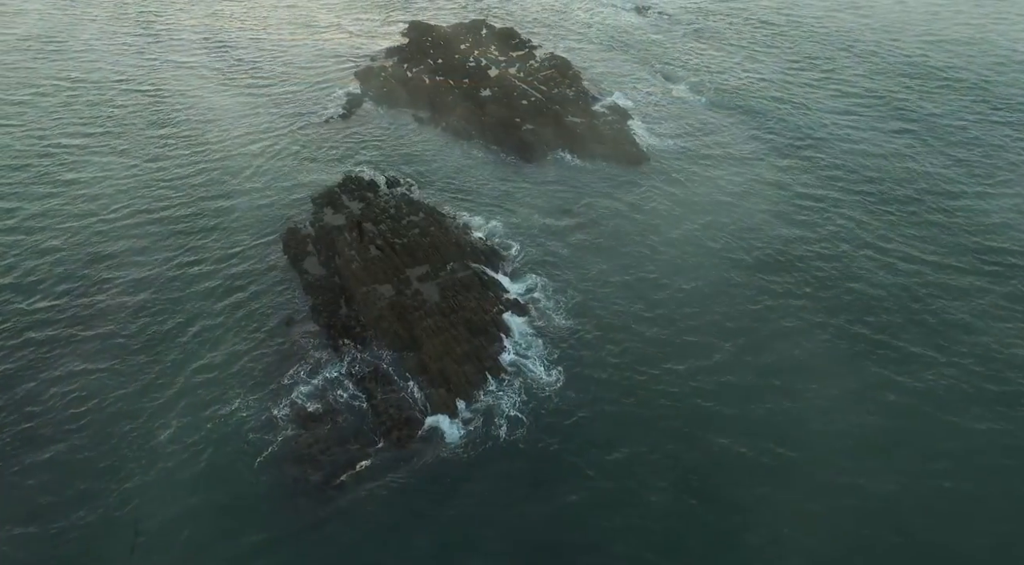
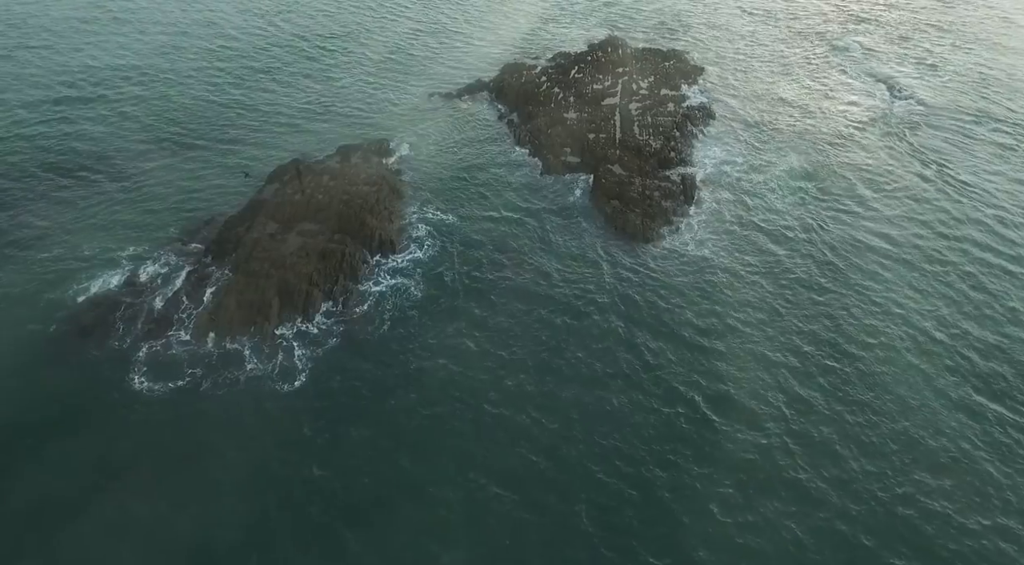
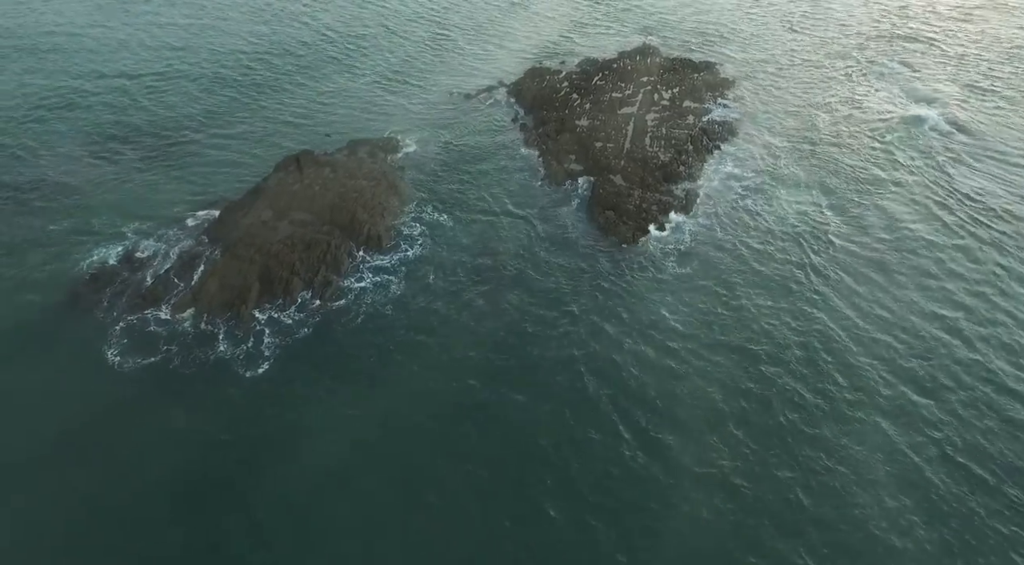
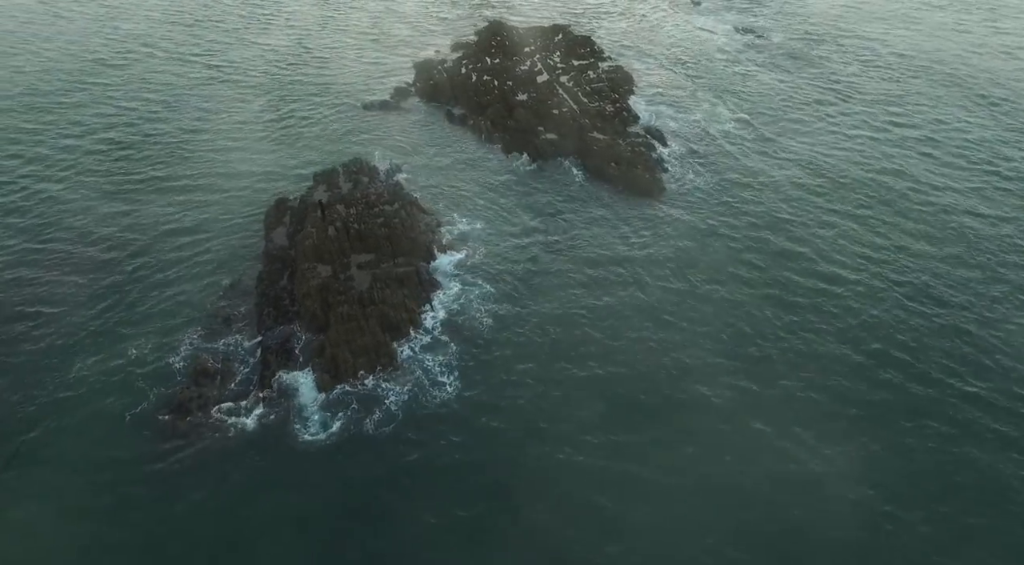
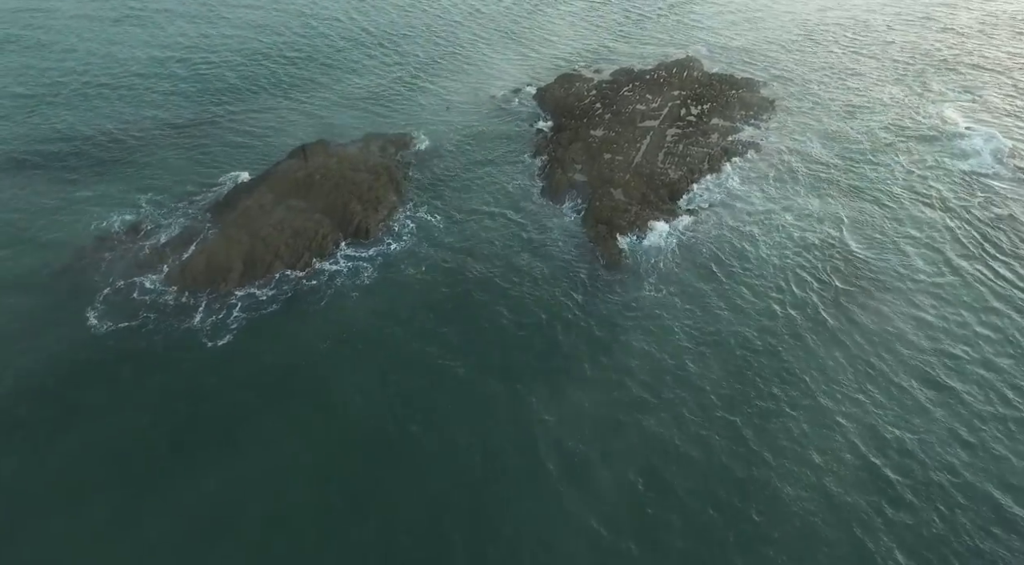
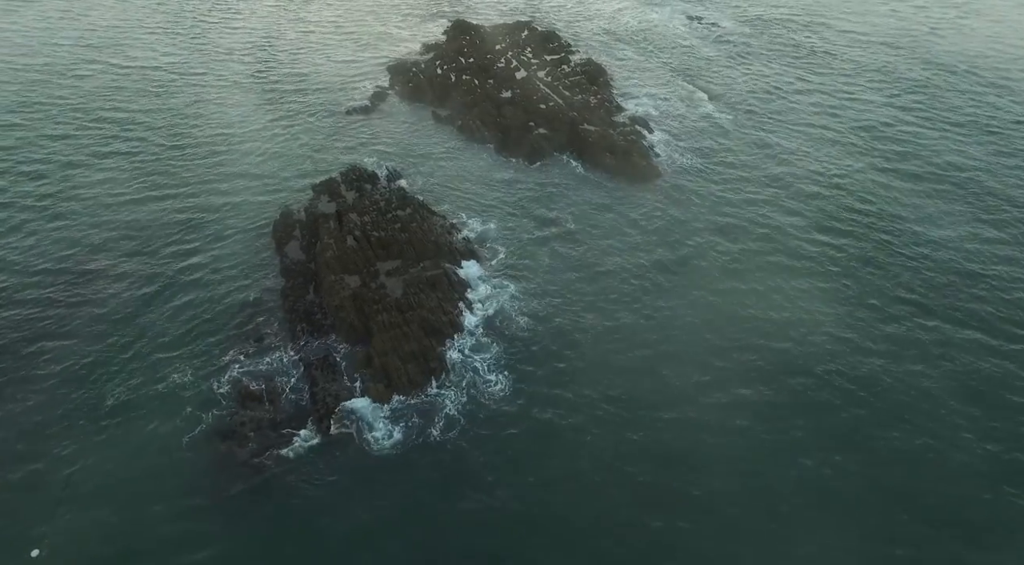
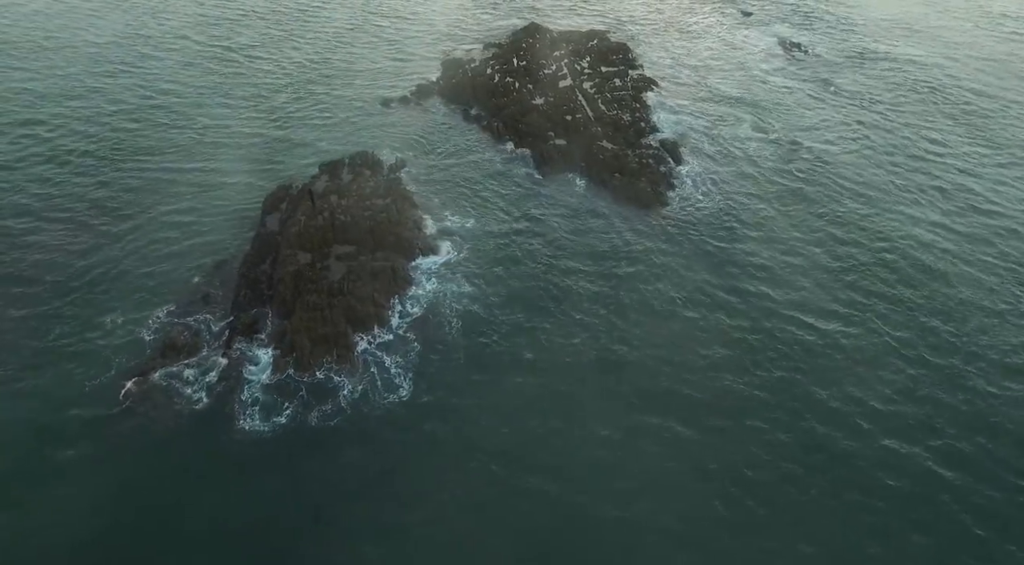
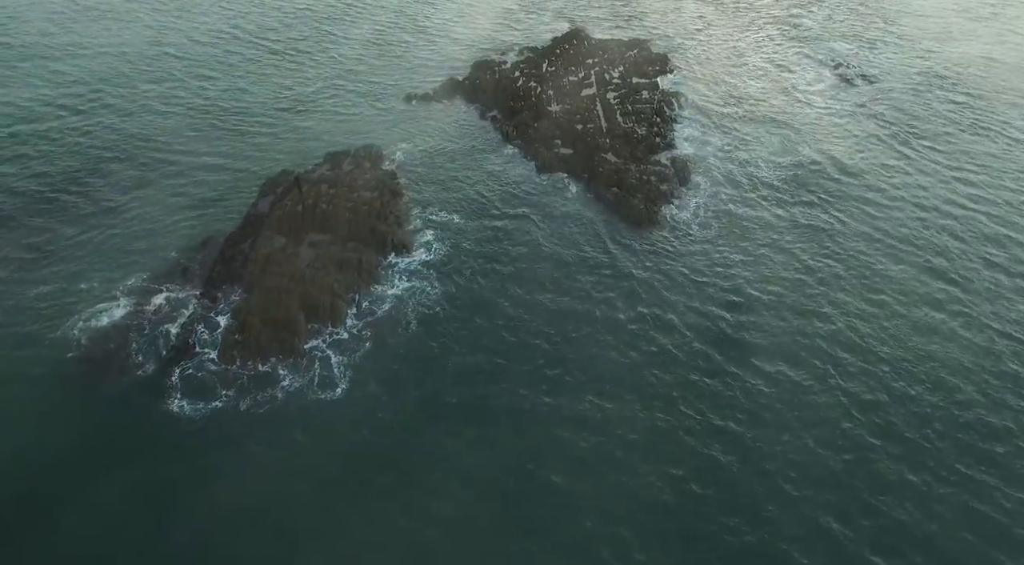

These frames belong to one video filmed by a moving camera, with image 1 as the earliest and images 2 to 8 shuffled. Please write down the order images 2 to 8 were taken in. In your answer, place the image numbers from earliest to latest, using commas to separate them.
6, 4, 7, 8, 2, 3, 5
